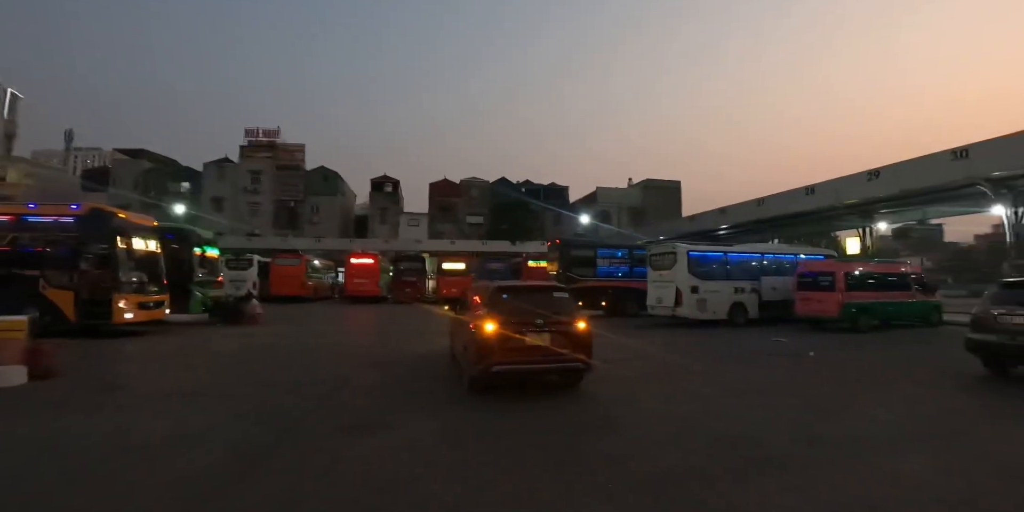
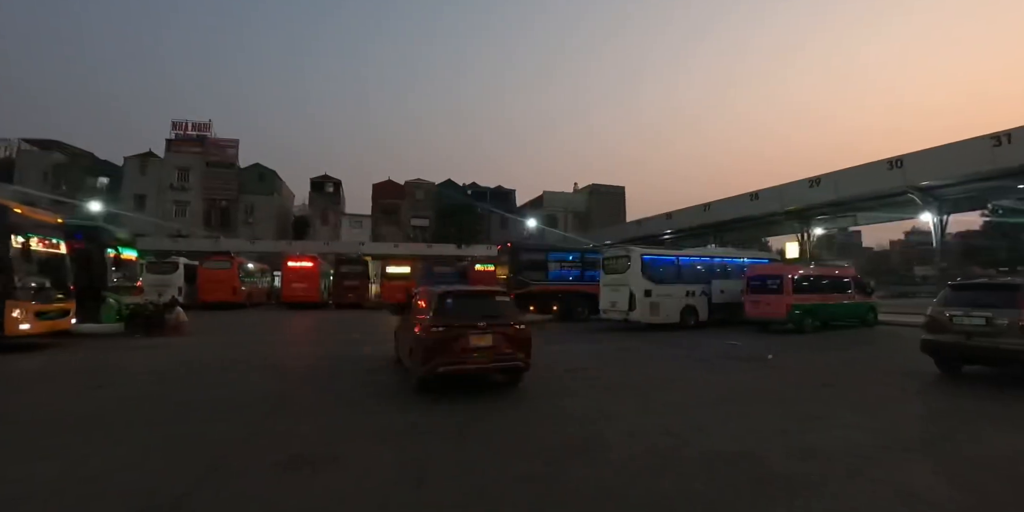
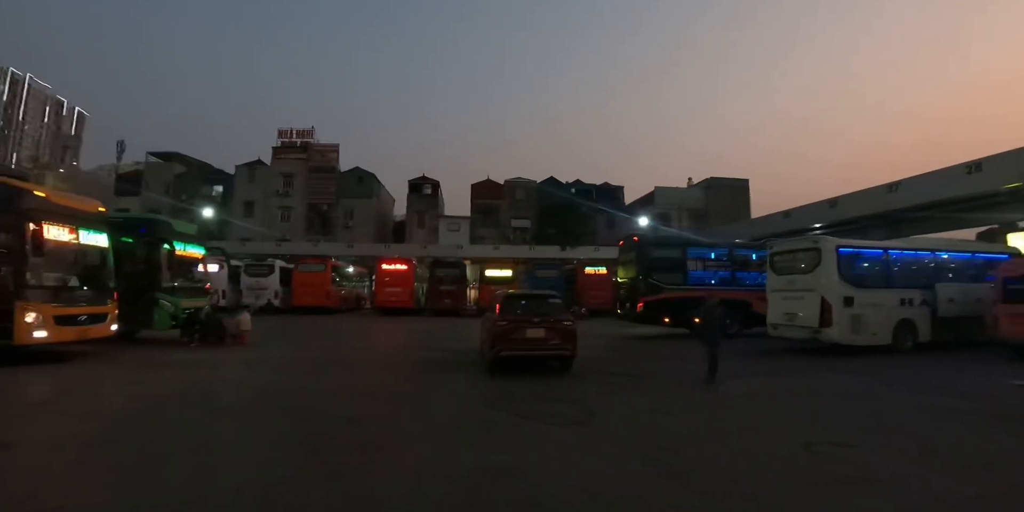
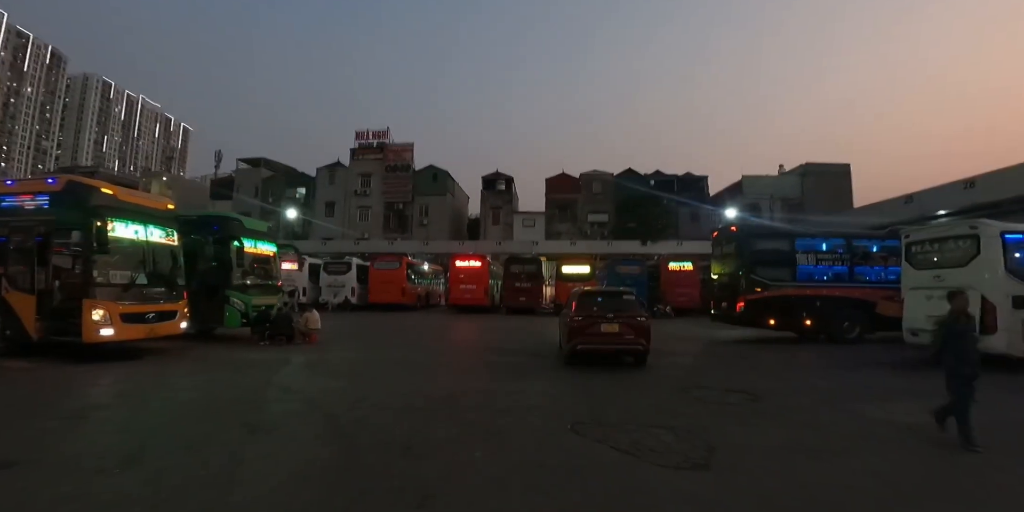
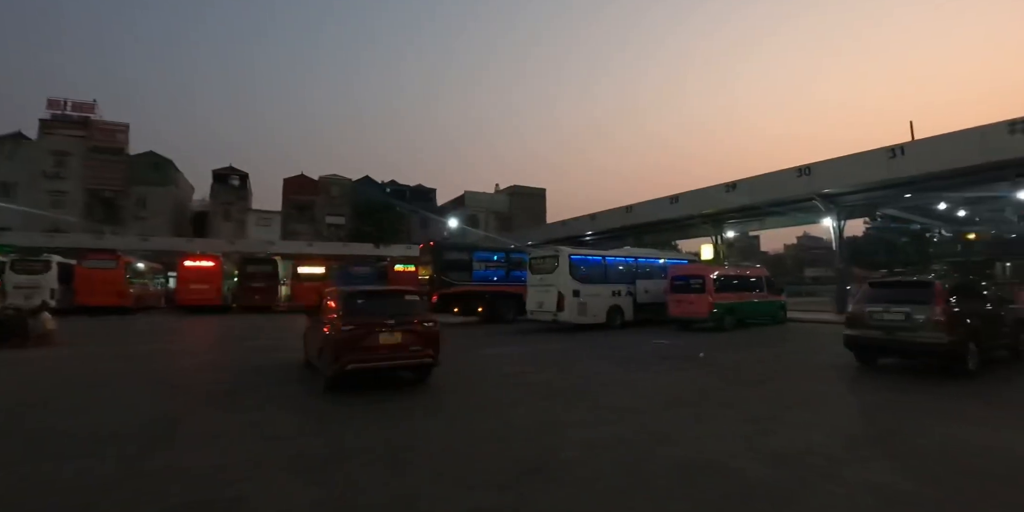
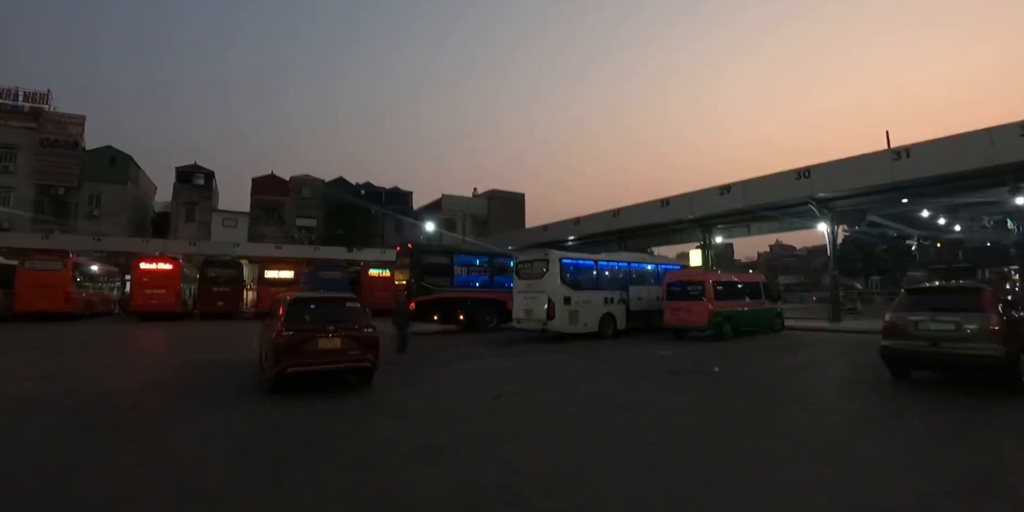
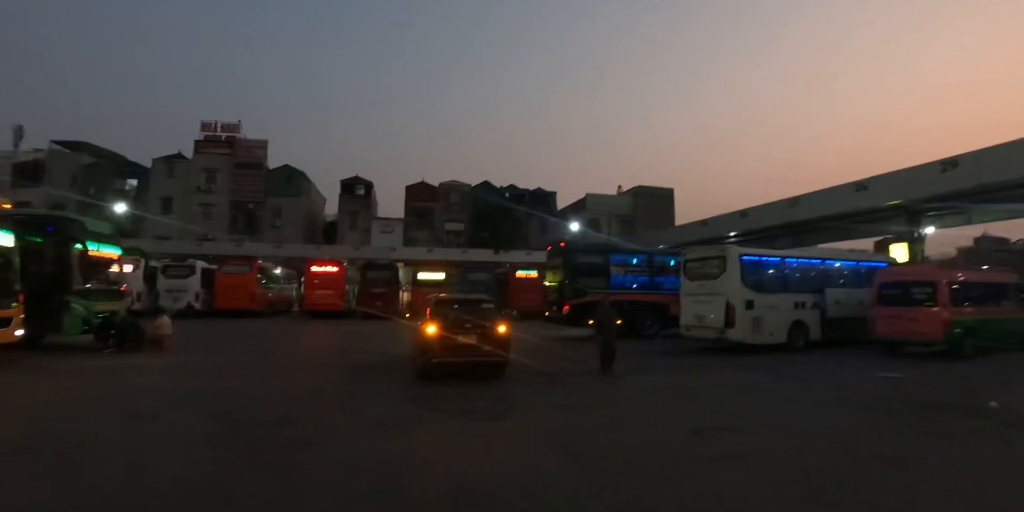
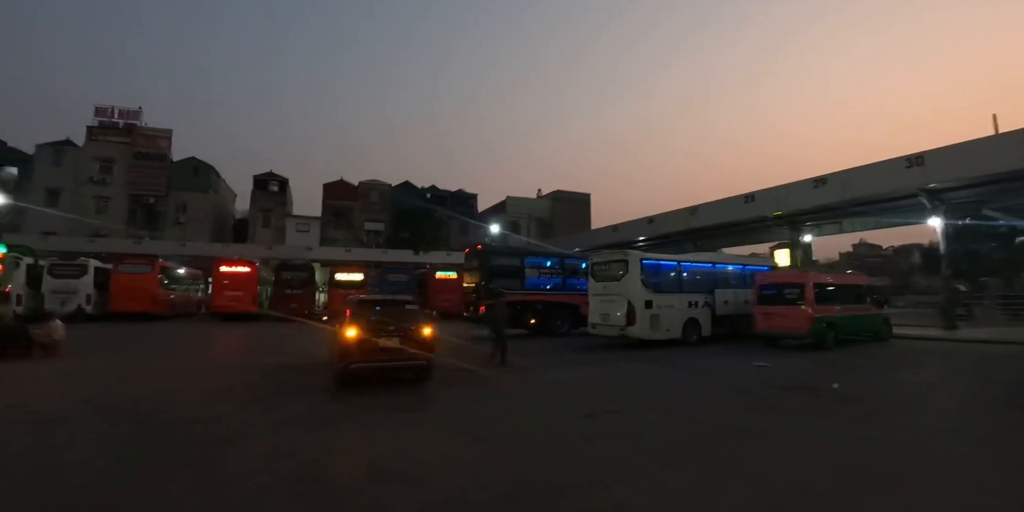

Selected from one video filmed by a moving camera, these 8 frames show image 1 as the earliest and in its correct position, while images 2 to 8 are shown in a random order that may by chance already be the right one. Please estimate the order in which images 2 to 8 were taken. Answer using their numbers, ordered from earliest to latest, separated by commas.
2, 5, 6, 8, 7, 3, 4
